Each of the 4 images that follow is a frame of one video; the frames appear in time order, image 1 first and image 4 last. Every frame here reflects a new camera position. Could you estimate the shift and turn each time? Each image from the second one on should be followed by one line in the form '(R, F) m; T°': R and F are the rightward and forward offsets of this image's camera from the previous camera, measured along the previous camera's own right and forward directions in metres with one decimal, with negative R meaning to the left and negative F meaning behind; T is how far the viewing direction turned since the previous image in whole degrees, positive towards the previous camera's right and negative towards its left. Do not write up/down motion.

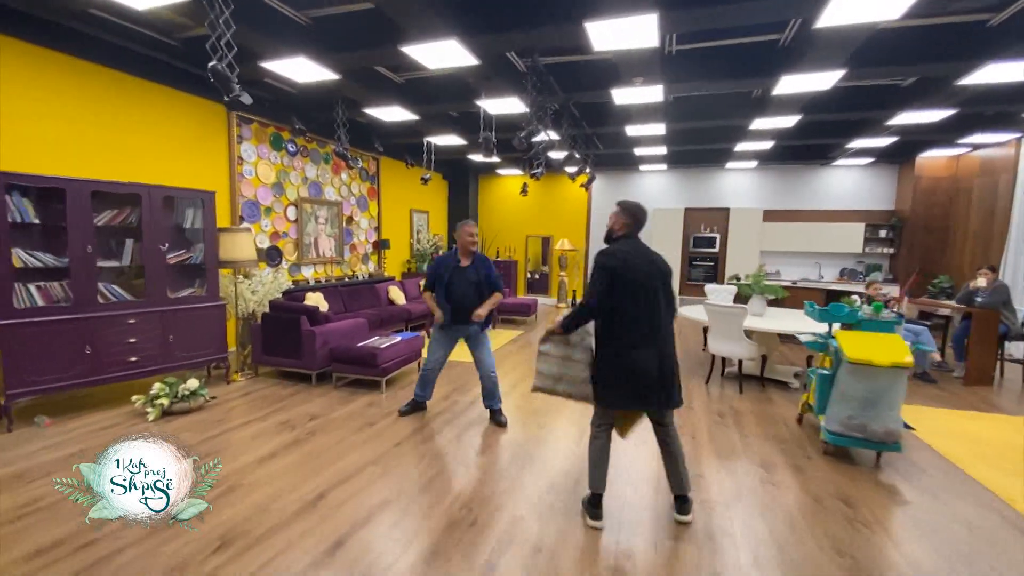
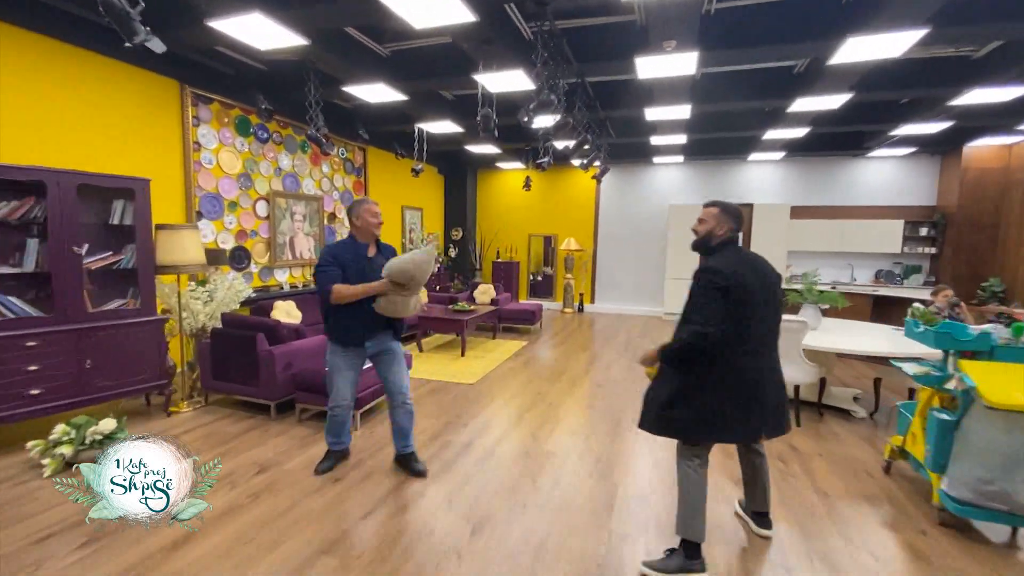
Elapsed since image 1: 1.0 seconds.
(0.0, +0.8) m; 0°
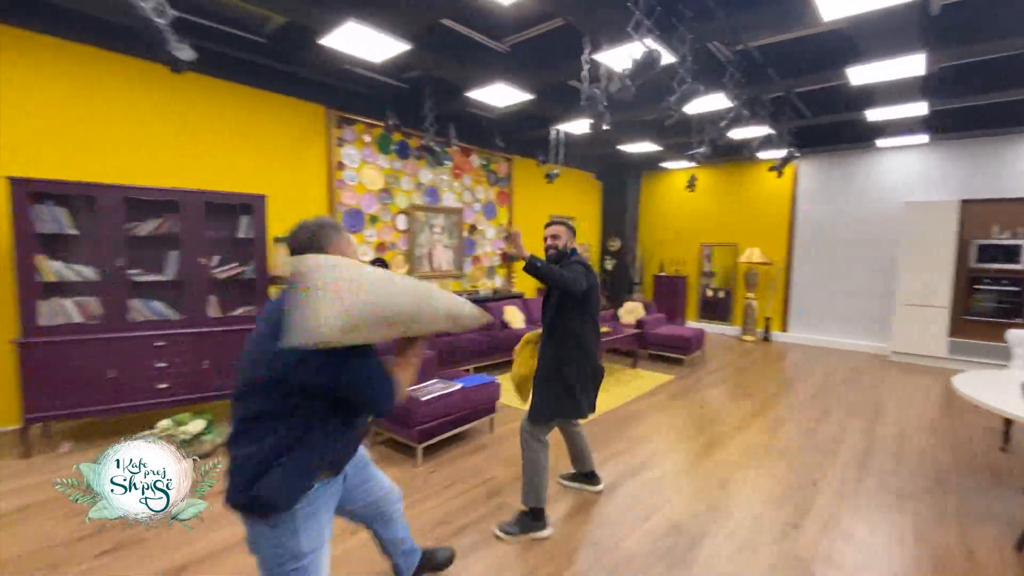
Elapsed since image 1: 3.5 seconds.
(+0.6, +0.8) m; -23°
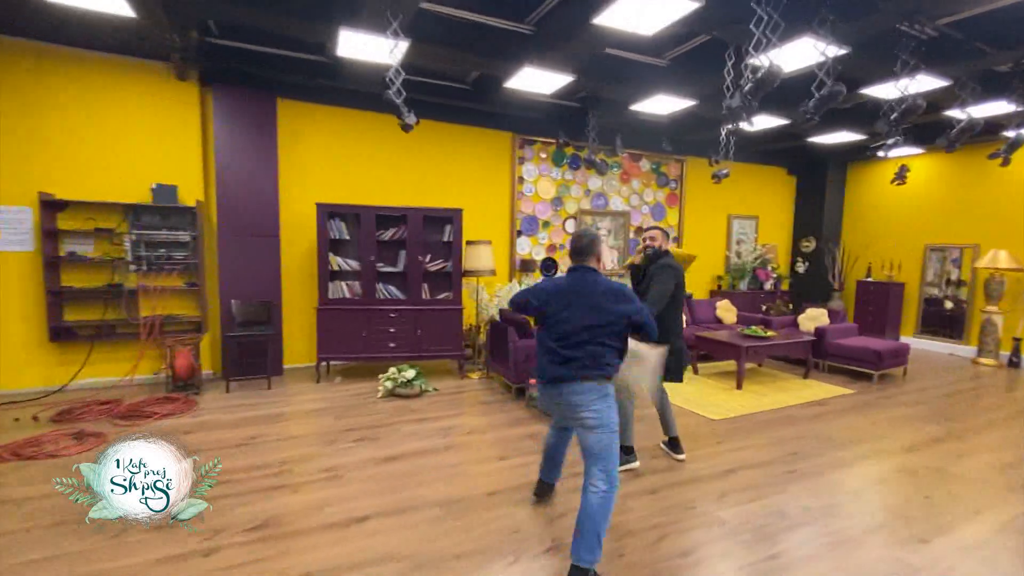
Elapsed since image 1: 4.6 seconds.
(+0.5, -0.5) m; -23°
